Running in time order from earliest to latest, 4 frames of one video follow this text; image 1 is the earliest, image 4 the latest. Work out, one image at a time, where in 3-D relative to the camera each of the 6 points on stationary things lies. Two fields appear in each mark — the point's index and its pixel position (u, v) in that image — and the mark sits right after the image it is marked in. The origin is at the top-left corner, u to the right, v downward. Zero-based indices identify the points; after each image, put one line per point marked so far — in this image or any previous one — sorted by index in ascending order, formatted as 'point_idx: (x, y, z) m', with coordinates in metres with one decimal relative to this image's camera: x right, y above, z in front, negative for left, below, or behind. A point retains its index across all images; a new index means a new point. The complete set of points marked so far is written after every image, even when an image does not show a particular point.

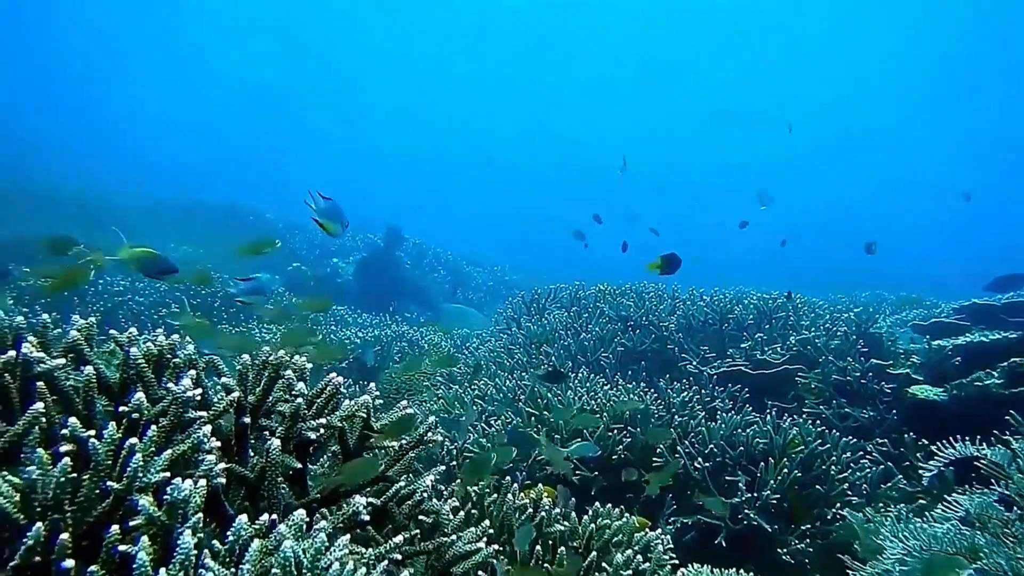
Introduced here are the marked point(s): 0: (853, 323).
0: (+3.3, -0.3, +7.8) m
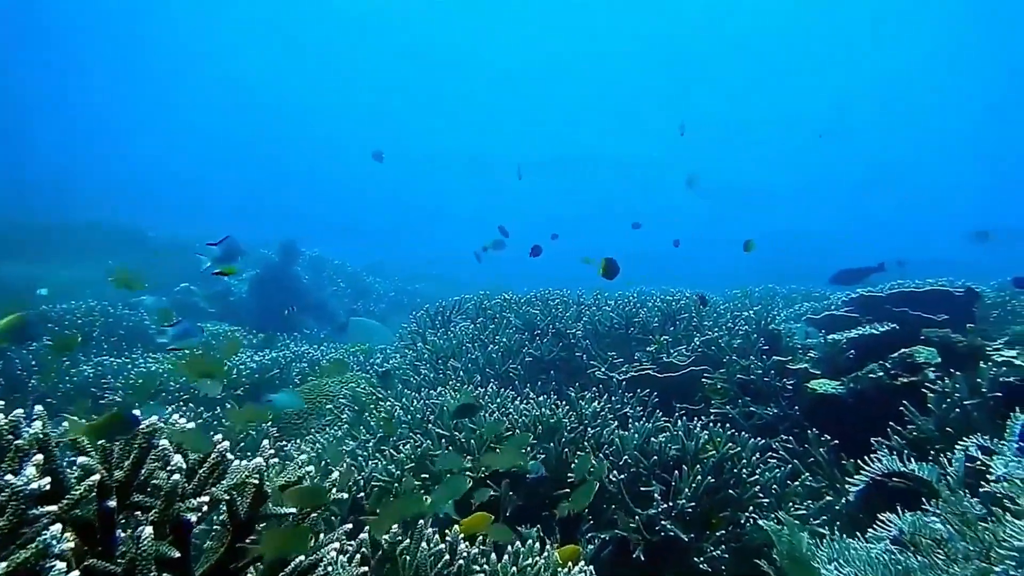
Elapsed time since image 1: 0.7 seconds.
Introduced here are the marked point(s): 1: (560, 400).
0: (+2.4, -0.3, +7.9) m
1: (+0.4, -0.9, +6.2) m
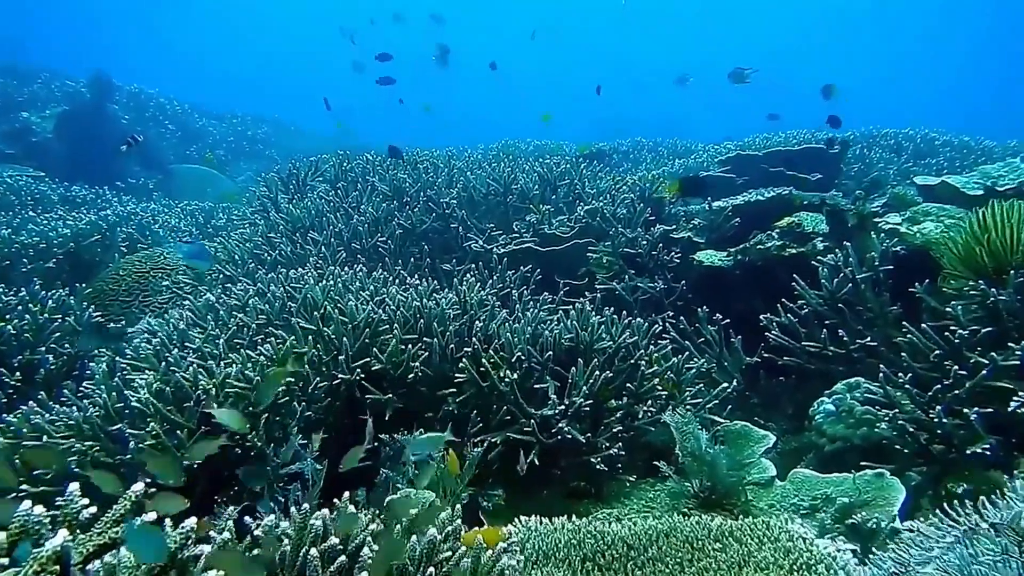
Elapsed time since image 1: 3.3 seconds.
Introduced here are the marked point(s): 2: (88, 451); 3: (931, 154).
0: (+1.1, +1.0, +7.6) m
1: (-0.5, 0.0, +5.7) m
2: (-2.1, -0.8, +4.0) m
3: (+5.3, +1.7, +10.2) m
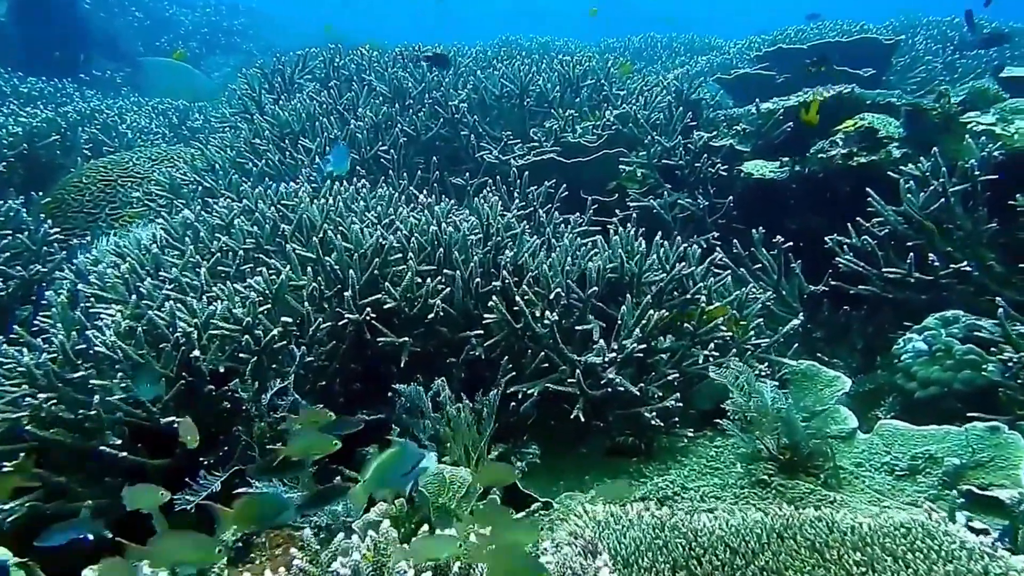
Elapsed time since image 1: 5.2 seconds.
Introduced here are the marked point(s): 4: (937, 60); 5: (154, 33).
0: (+1.3, +1.7, +6.7) m
1: (-0.4, +0.5, +4.9) m
2: (-1.9, -0.5, +3.4) m
3: (+5.4, +2.8, +9.3) m
4: (+4.5, +2.4, +8.6) m
5: (-7.4, +5.1, +16.5) m
